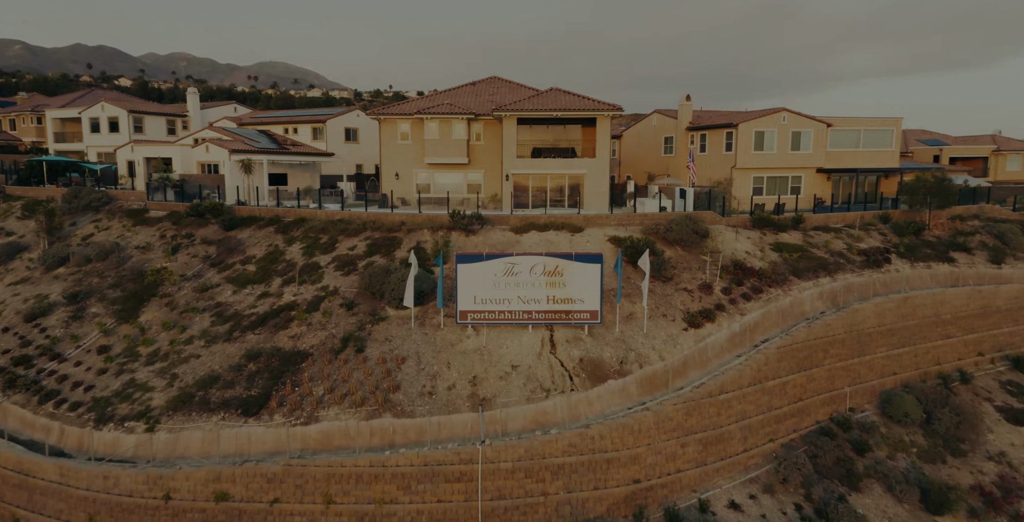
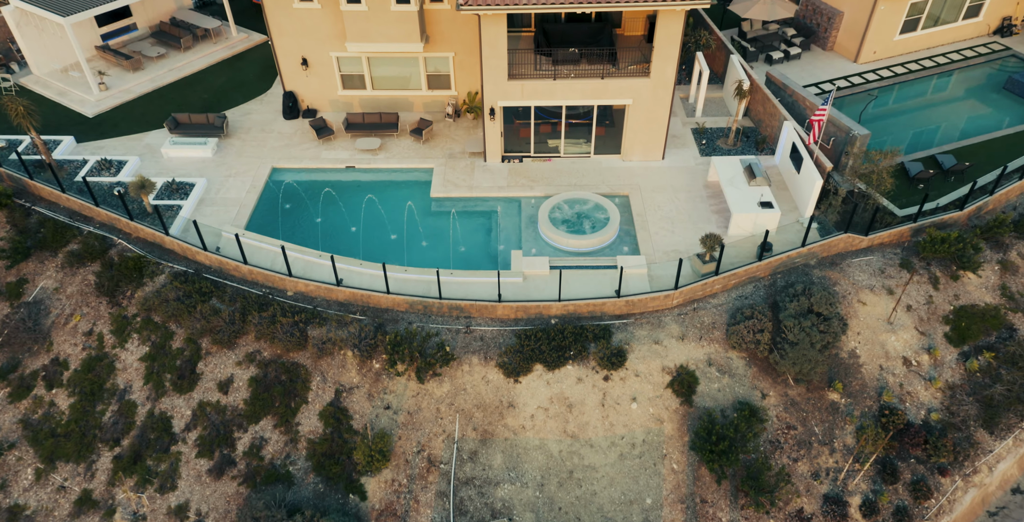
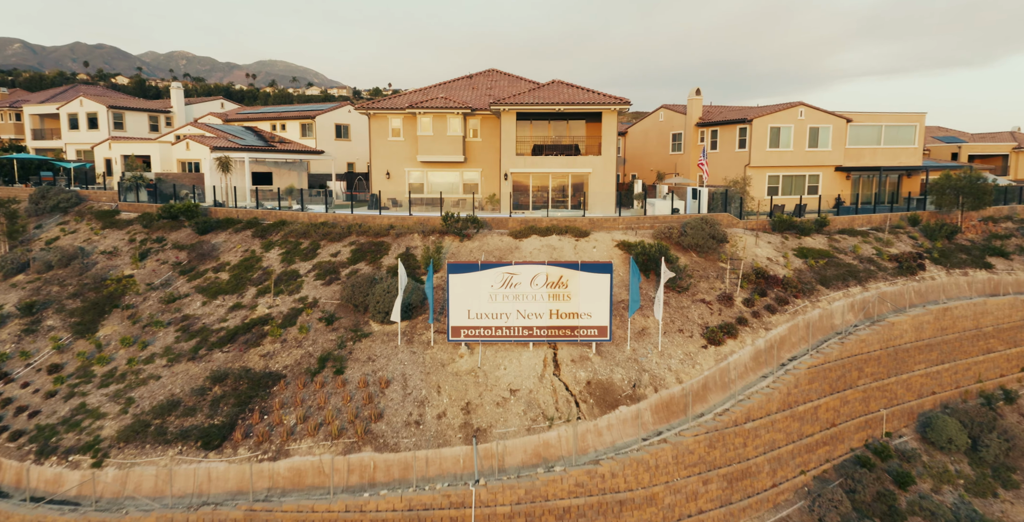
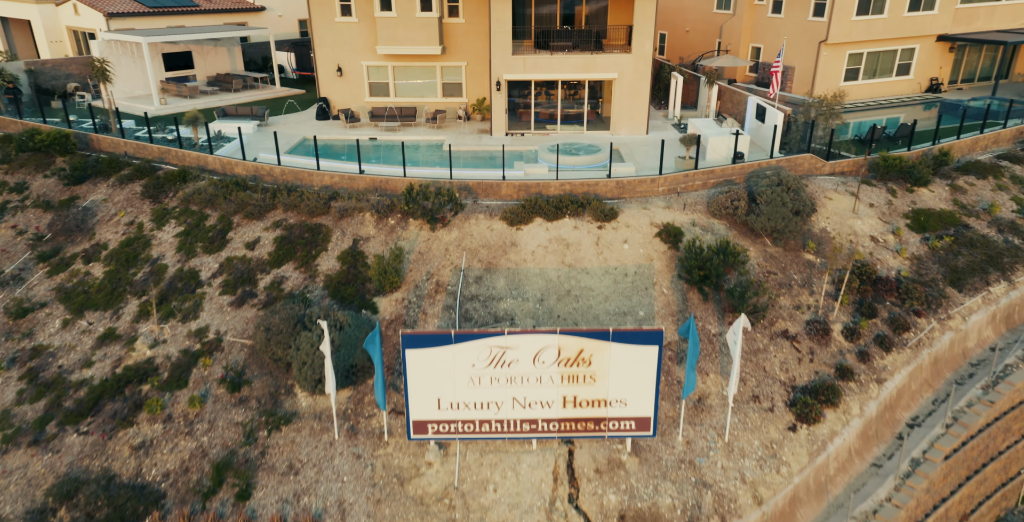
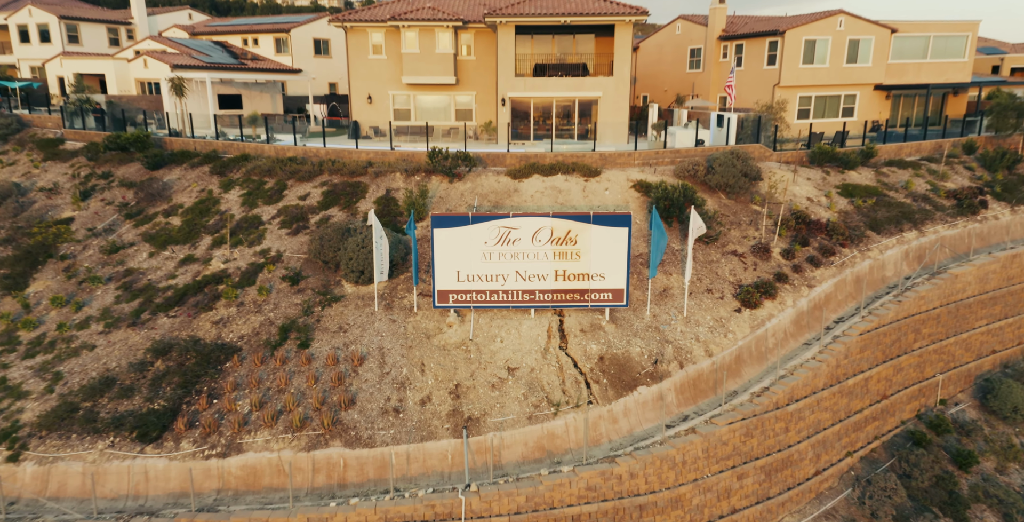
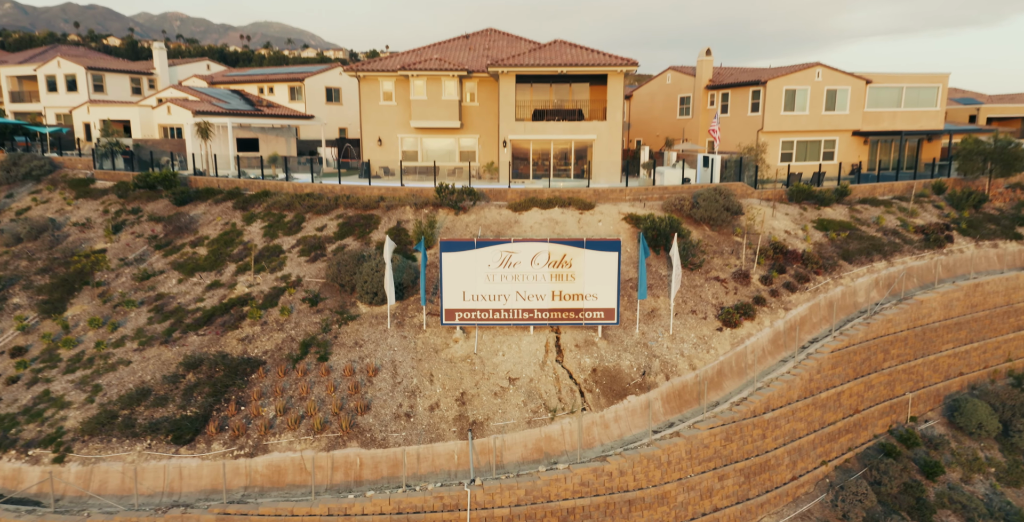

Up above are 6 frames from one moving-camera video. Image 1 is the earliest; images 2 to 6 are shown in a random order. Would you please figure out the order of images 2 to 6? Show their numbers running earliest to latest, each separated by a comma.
3, 6, 5, 4, 2
